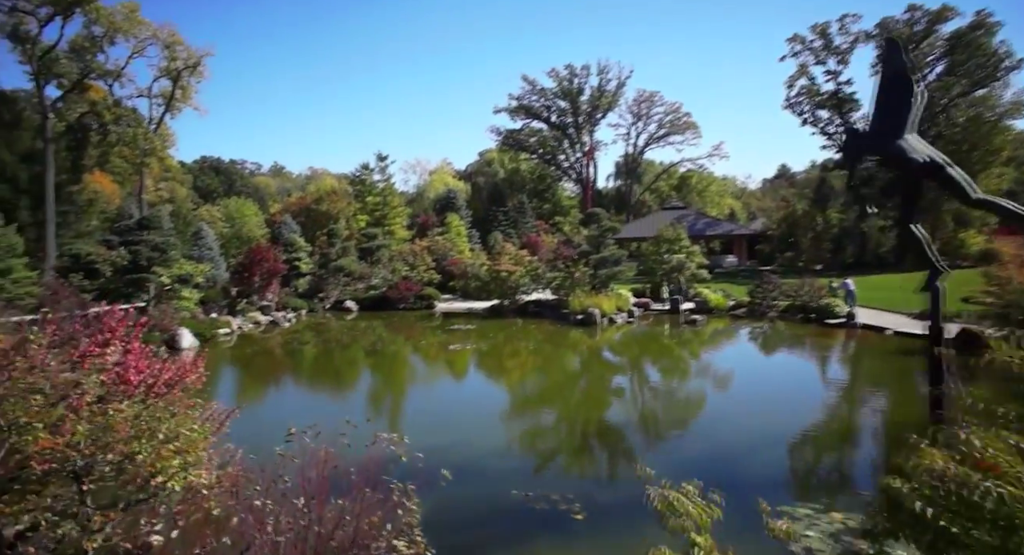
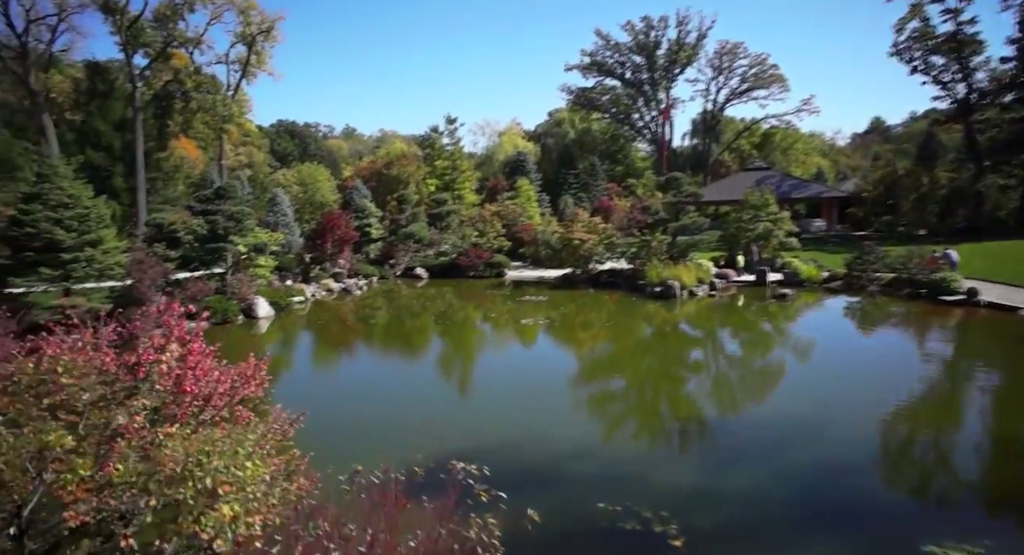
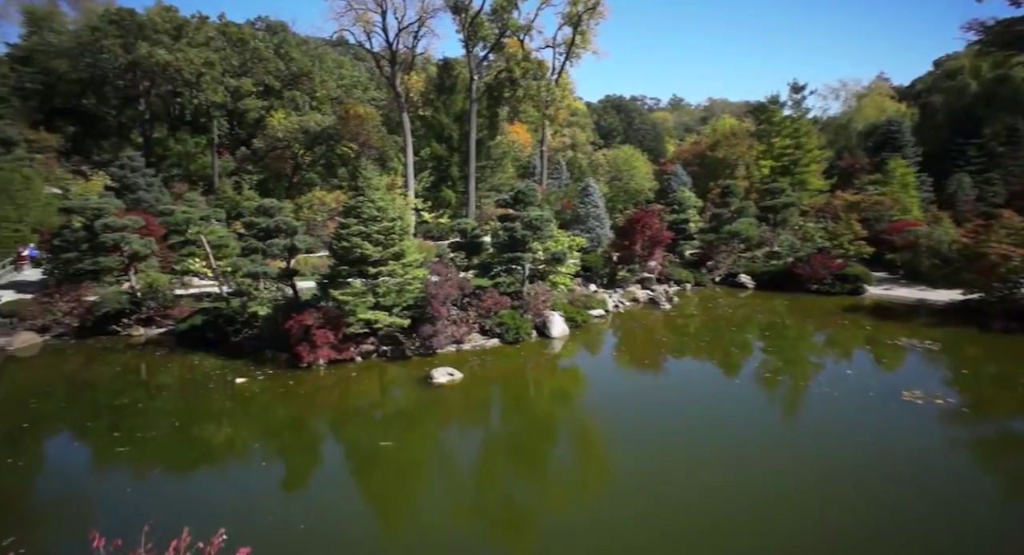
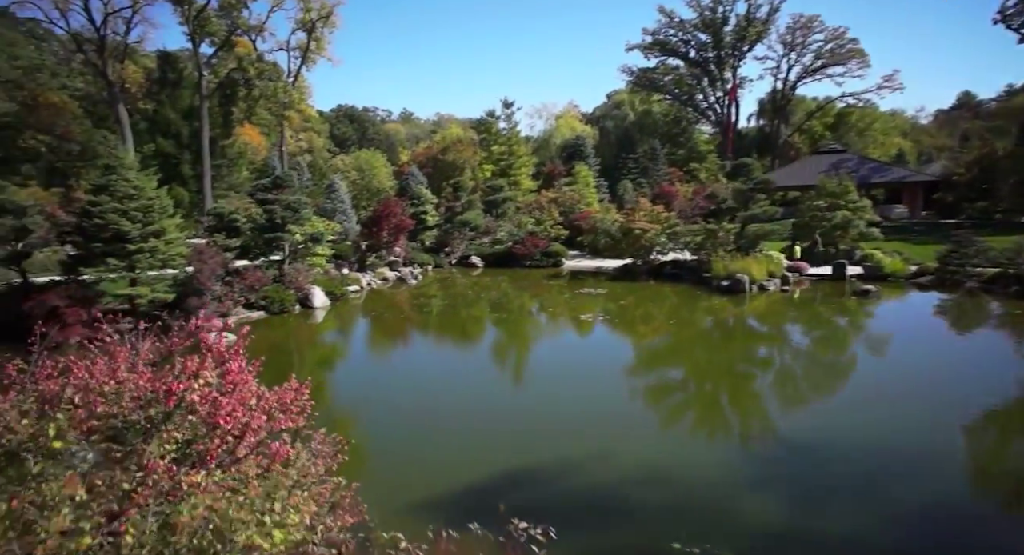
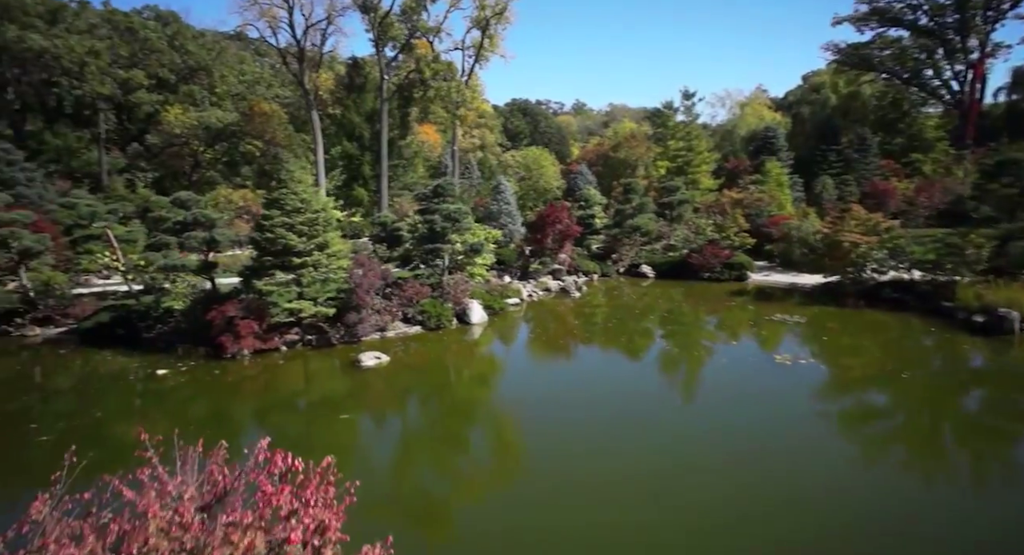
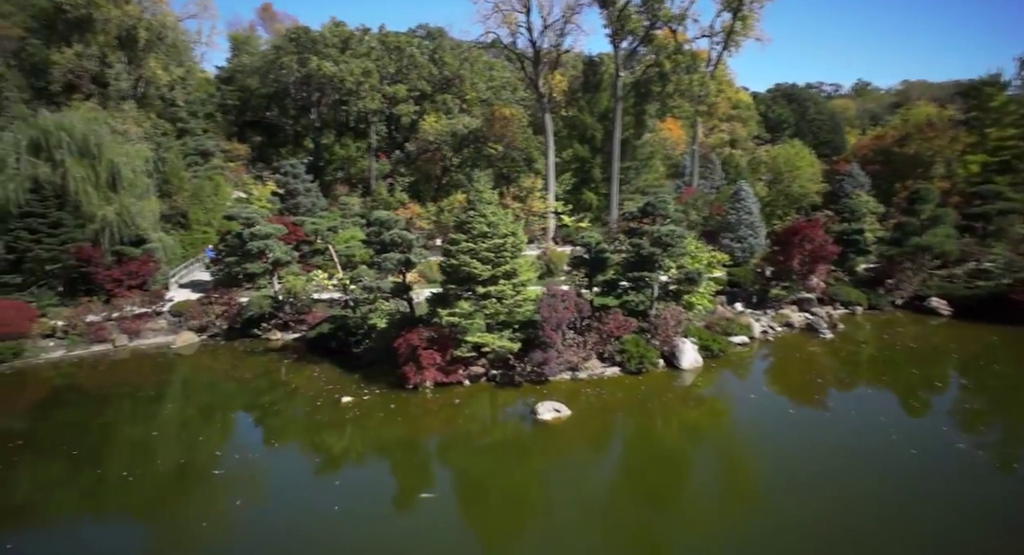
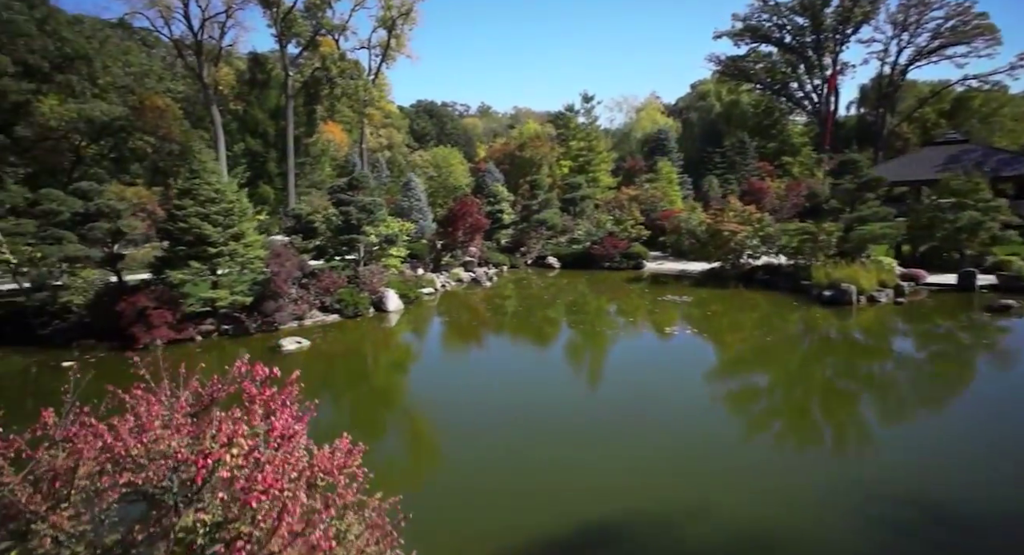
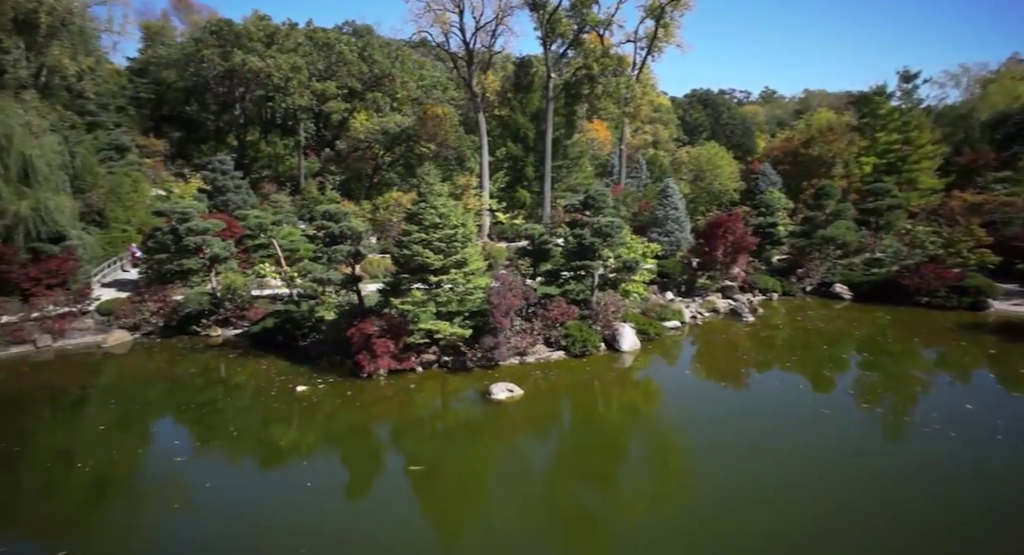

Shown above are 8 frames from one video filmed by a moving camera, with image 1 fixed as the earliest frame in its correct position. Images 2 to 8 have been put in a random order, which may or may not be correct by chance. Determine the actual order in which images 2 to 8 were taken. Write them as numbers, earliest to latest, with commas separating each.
2, 4, 7, 5, 3, 8, 6
